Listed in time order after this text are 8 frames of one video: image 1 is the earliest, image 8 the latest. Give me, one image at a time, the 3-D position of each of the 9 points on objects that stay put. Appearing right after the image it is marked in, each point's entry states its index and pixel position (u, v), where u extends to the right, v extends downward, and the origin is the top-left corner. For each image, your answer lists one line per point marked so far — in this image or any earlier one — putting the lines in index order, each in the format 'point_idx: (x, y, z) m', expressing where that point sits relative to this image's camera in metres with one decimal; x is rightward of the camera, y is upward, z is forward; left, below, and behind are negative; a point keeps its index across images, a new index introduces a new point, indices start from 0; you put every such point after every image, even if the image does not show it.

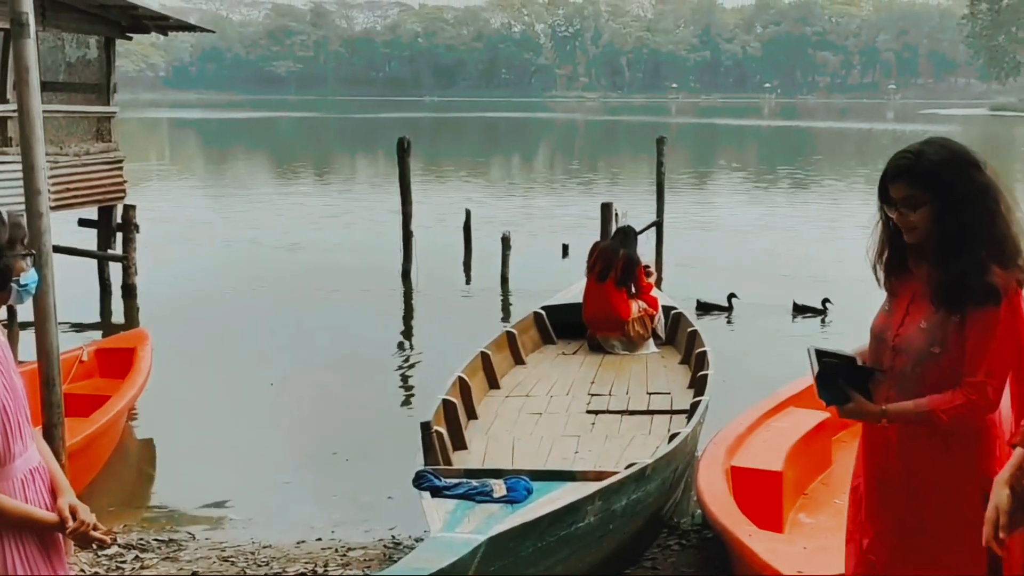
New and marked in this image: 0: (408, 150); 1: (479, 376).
0: (-1.2, +1.5, +12.6) m
1: (-0.2, -0.5, +6.6) m
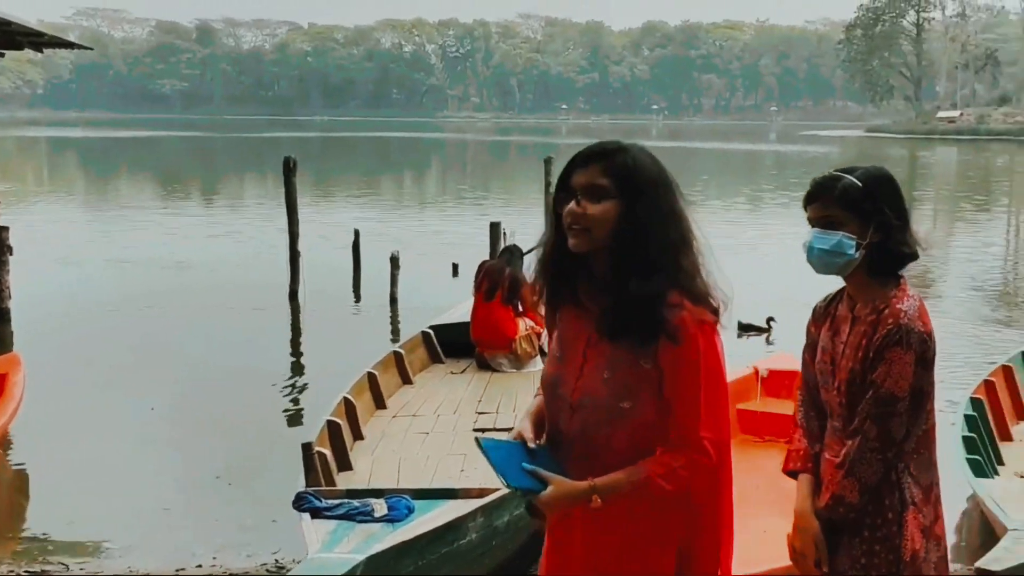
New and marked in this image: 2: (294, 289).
0: (-2.4, +1.3, +12.5) m
1: (-0.8, -0.6, +6.6) m
2: (-2.8, 0.0, +14.7) m
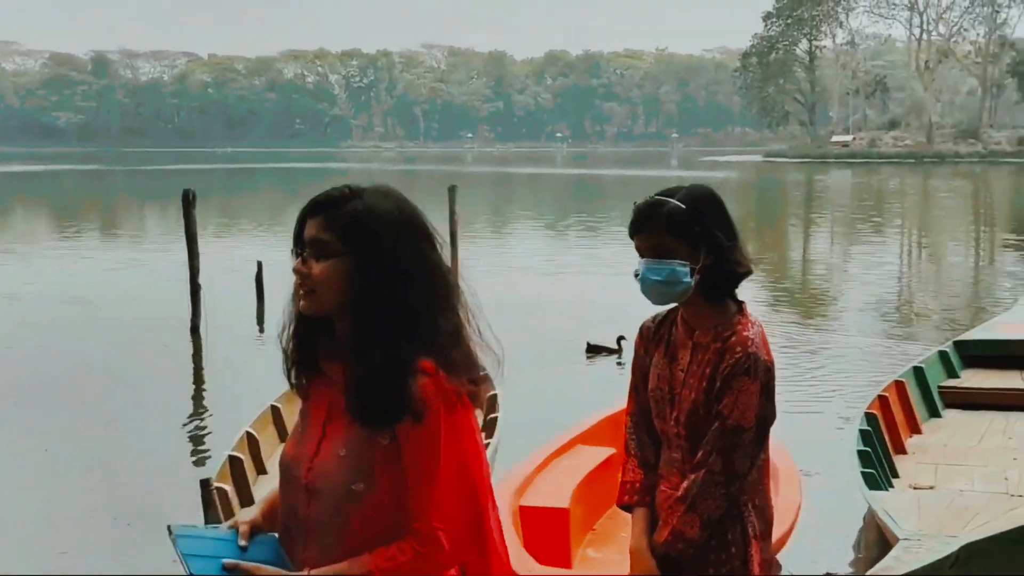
0: (-3.5, +0.9, +12.3) m
1: (-1.4, -0.8, +6.5) m
2: (-4.0, -0.5, +14.4) m
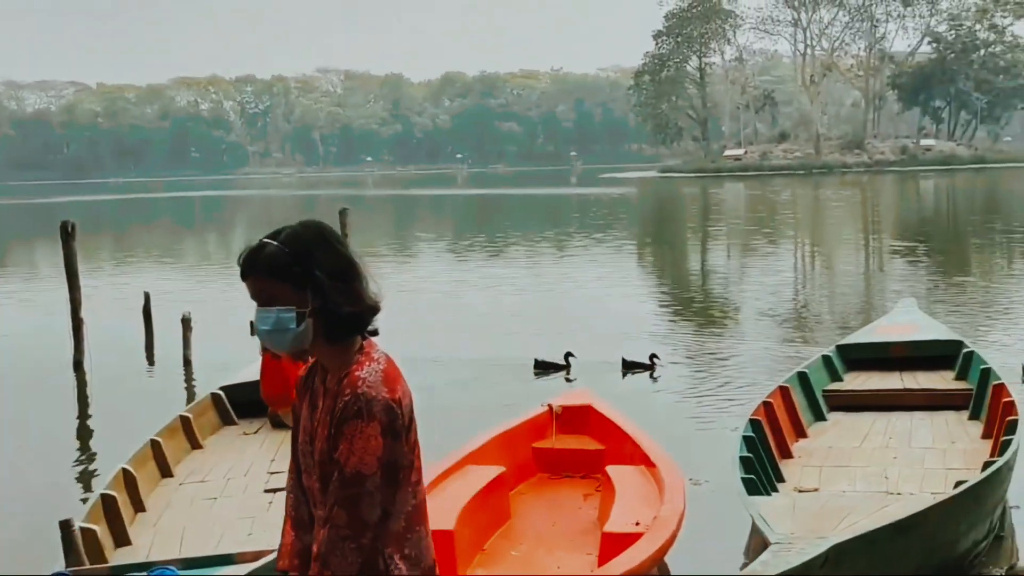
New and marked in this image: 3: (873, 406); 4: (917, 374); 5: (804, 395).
0: (-4.6, +0.6, +11.9) m
1: (-2.0, -1.0, +6.3) m
2: (-5.3, -0.9, +14.0) m
3: (+2.7, -0.9, +8.3) m
4: (+3.1, -0.7, +8.7) m
5: (+2.1, -0.8, +8.1) m
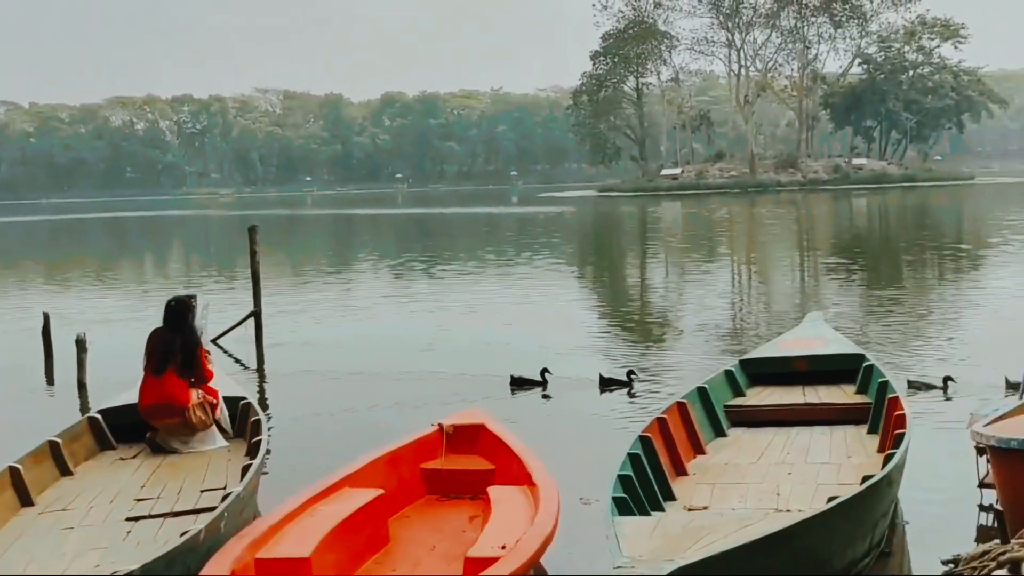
0: (-5.6, +0.4, +11.5) m
1: (-2.7, -1.1, +5.9) m
2: (-6.4, -1.1, +13.5) m
3: (+1.9, -1.0, +8.2) m
4: (+2.4, -0.8, +8.7) m
5: (+1.3, -0.9, +8.0) m
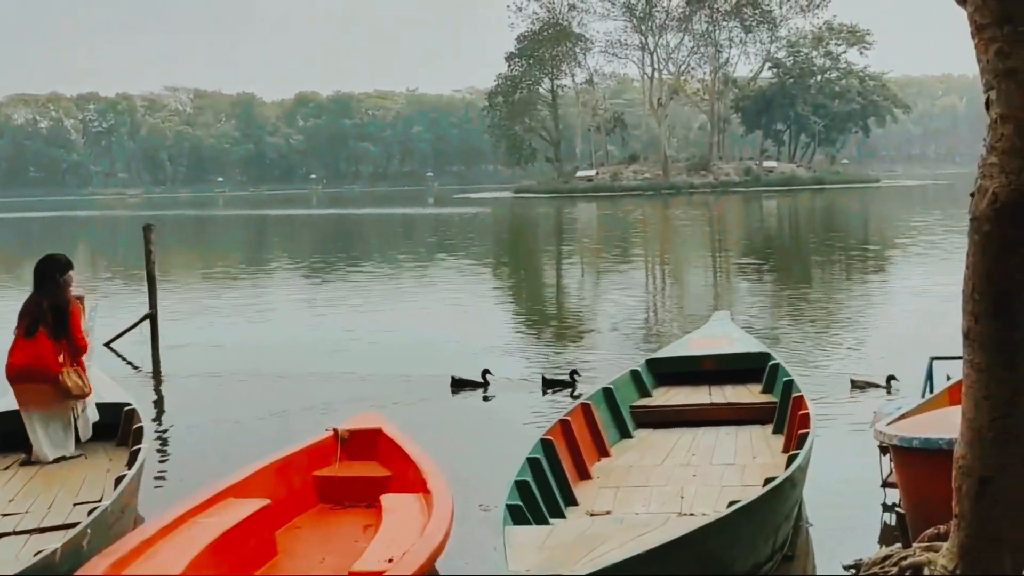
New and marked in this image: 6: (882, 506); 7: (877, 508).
0: (-6.5, +0.3, +10.8) m
1: (-3.2, -1.1, +5.5) m
2: (-7.4, -1.2, +12.7) m
3: (+1.2, -1.0, +8.1) m
4: (+1.6, -0.8, +8.6) m
5: (+0.7, -0.9, +7.8) m
6: (+2.4, -1.4, +7.2) m
7: (+2.3, -1.4, +7.2) m
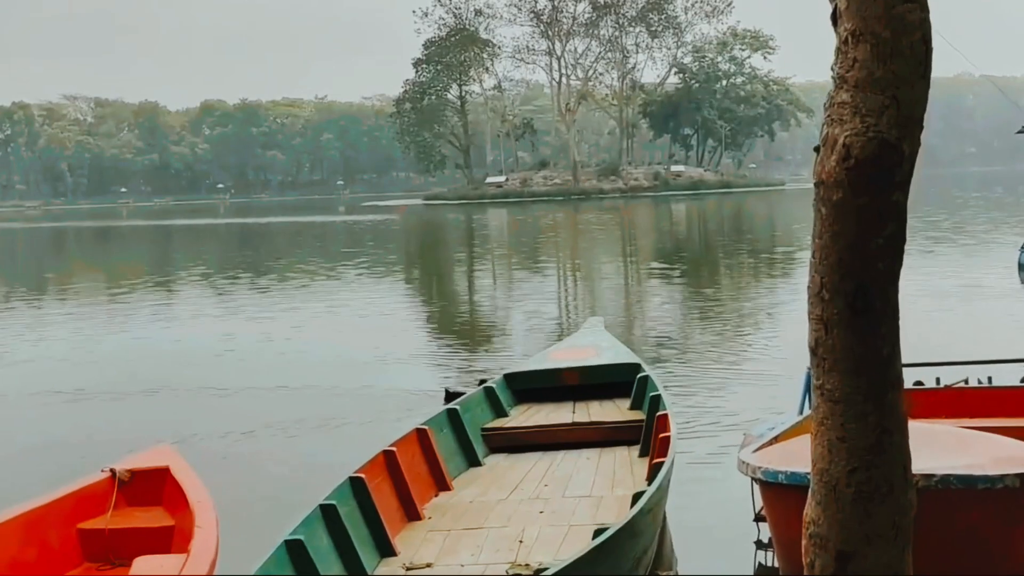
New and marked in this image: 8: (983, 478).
0: (-7.7, +0.2, +9.2) m
1: (-4.0, -1.2, +4.2) m
2: (-8.8, -1.4, +11.1) m
3: (+0.2, -1.0, +7.1) m
4: (+0.5, -0.8, +7.6) m
5: (-0.4, -0.9, +6.8) m
6: (+1.4, -1.4, +6.3) m
7: (+1.3, -1.4, +6.3) m
8: (+1.9, -0.8, +4.5) m
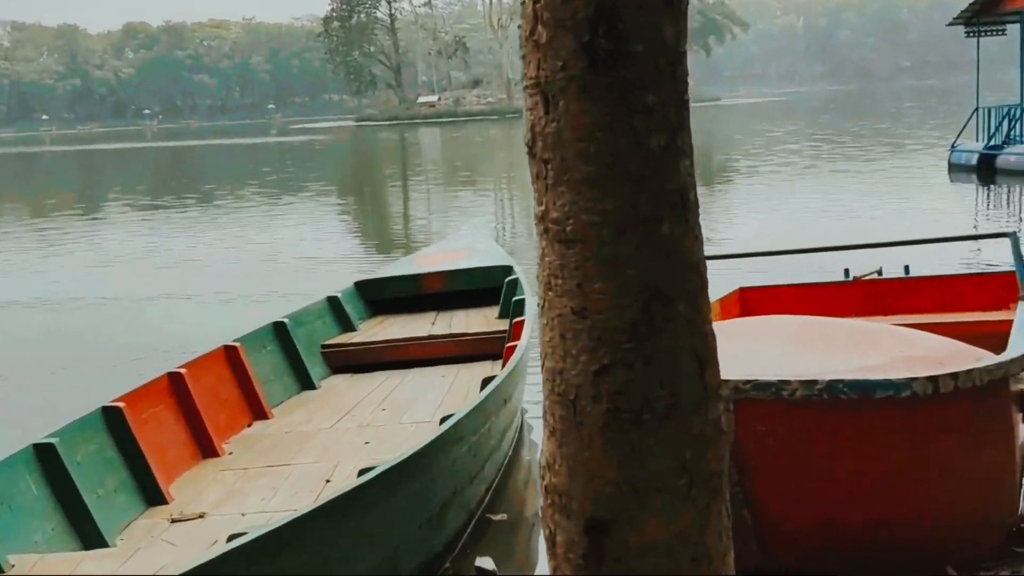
0: (-8.7, +0.7, +7.7) m
1: (-4.7, -0.9, +2.9) m
2: (-9.8, -0.7, +9.6) m
3: (-0.7, -0.4, +6.0) m
4: (-0.3, -0.2, +6.5) m
5: (-1.2, -0.3, +5.7) m
6: (+0.6, -0.8, +5.3) m
7: (+0.6, -0.8, +5.3) m
8: (+1.2, -0.3, +3.5) m
